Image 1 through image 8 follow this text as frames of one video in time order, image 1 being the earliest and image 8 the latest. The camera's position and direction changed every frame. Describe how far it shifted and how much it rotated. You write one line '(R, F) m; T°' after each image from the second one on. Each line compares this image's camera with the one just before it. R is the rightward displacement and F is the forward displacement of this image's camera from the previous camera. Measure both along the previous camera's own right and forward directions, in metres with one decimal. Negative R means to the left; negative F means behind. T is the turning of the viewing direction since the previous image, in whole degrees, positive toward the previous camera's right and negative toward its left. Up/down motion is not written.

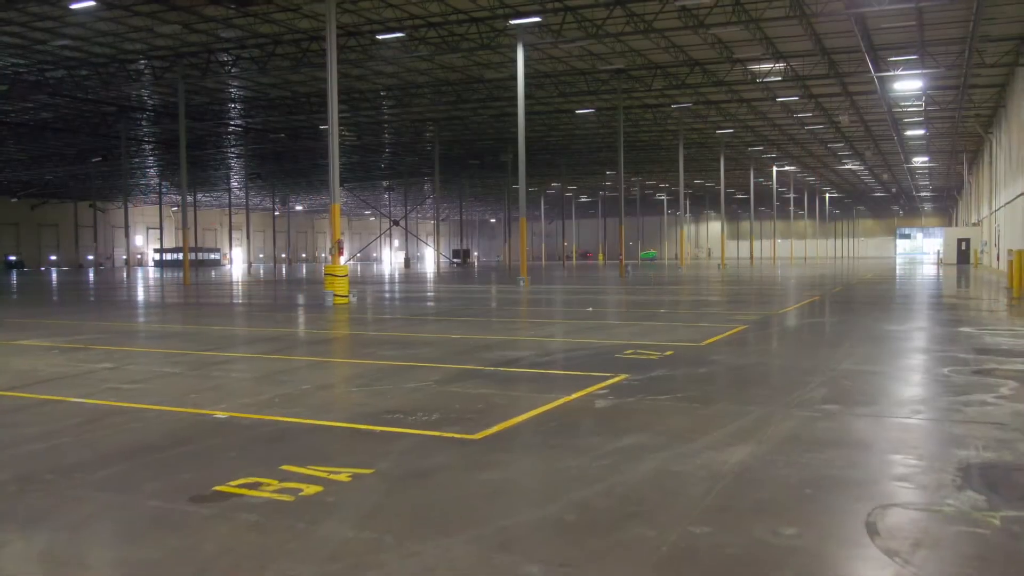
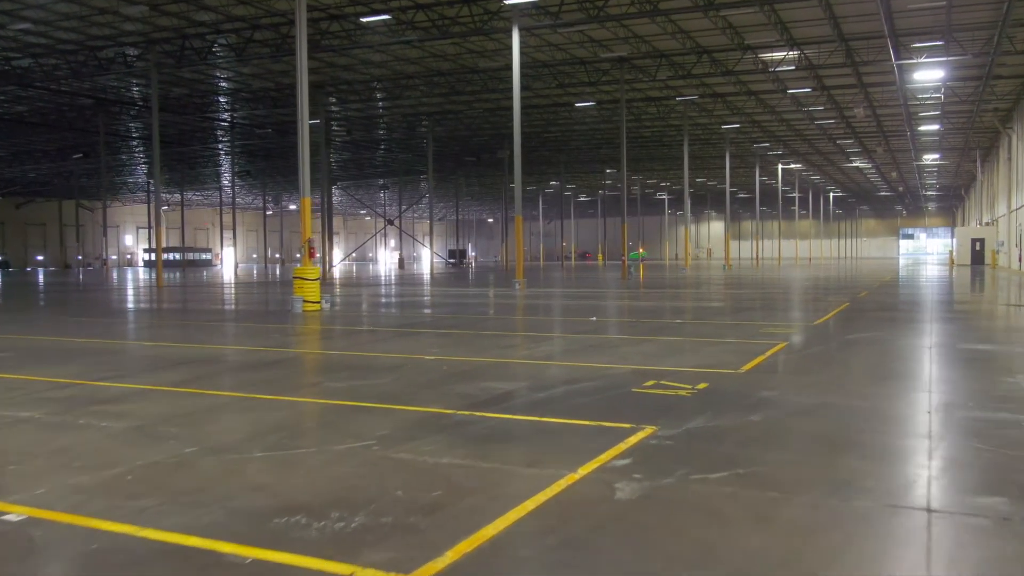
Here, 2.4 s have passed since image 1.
(+0.1, +2.1) m; 0°
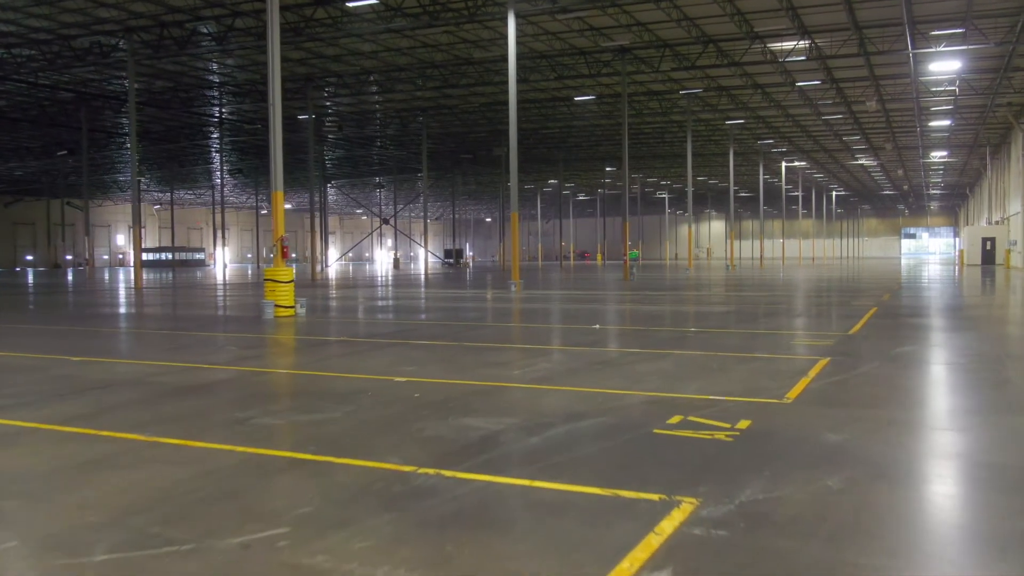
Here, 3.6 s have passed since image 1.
(+0.1, +1.5) m; 0°
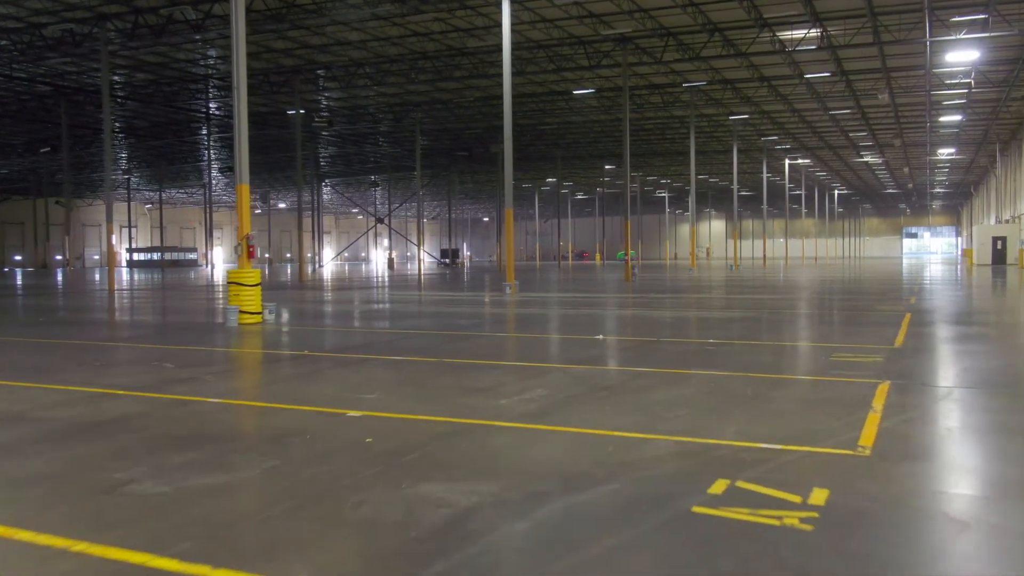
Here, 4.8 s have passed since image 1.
(+0.1, +1.6) m; 0°
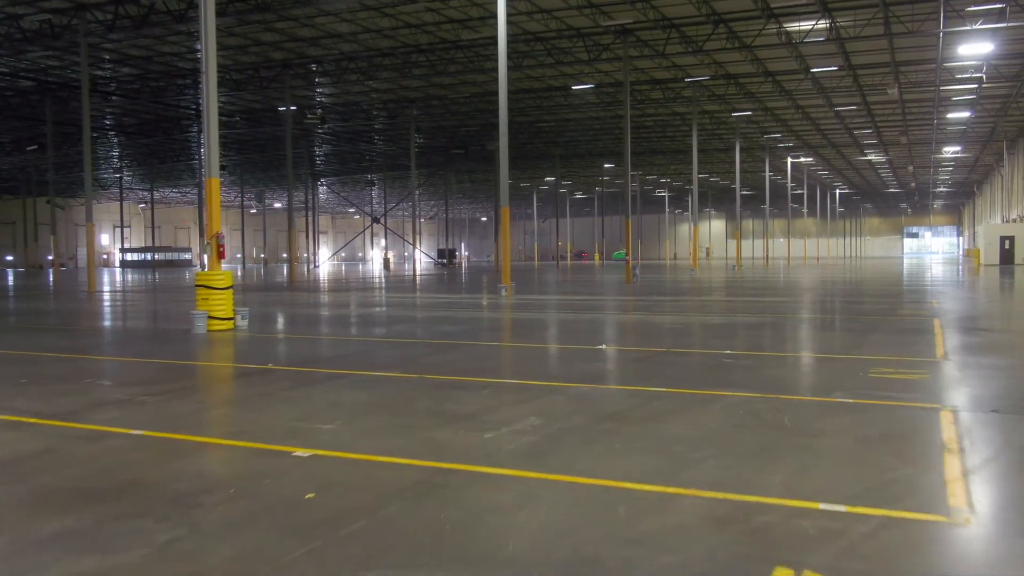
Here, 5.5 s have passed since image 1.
(+0.1, +1.1) m; 0°
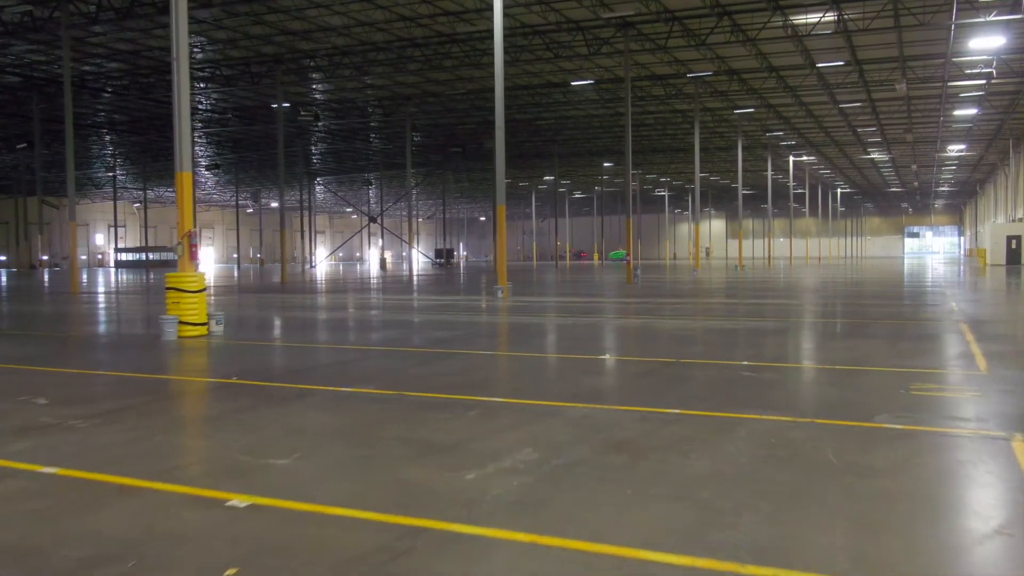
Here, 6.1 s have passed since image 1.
(+0.1, +0.9) m; 0°
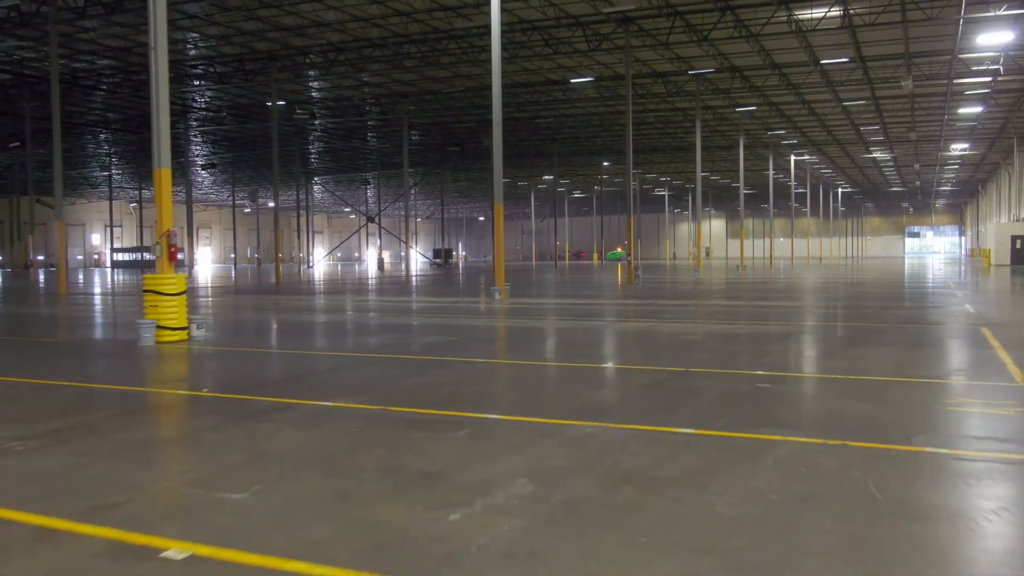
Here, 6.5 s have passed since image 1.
(0.0, +0.6) m; 0°
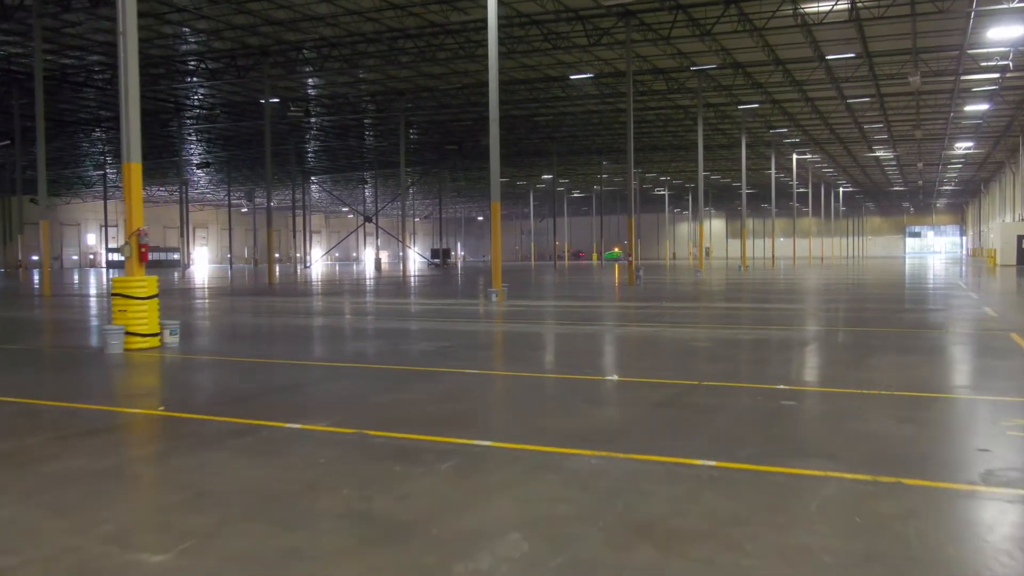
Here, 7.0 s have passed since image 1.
(0.0, +0.7) m; 0°
